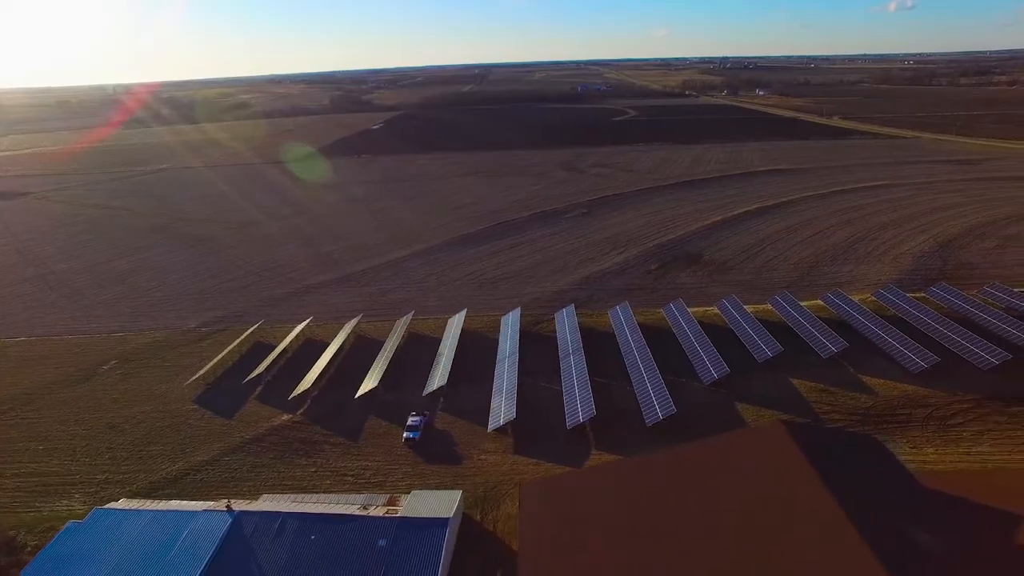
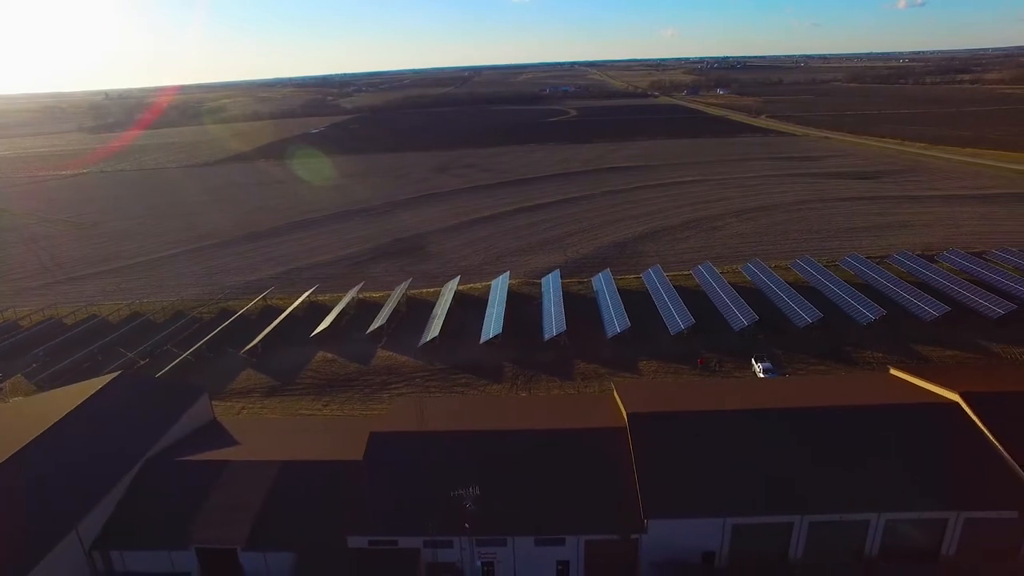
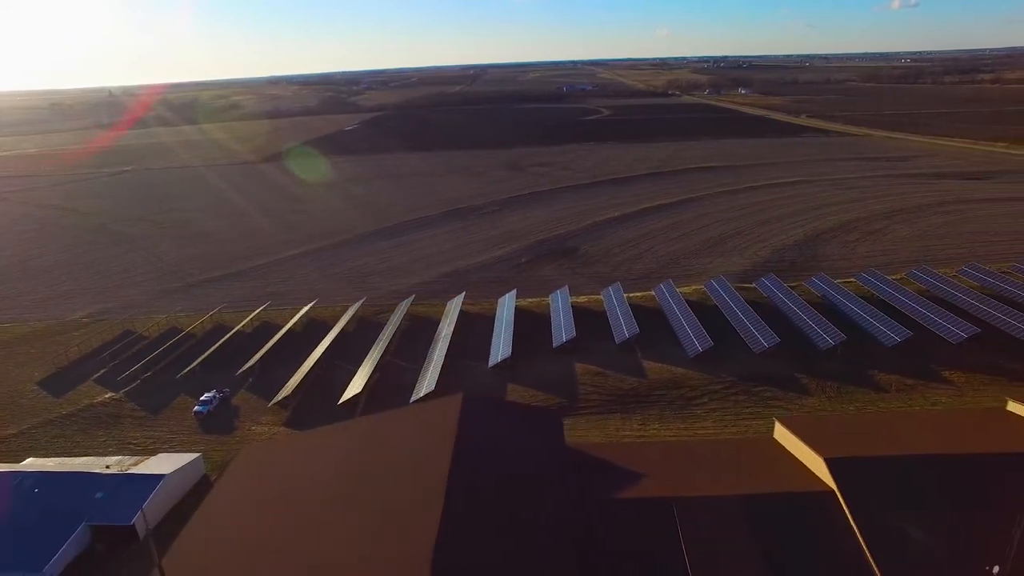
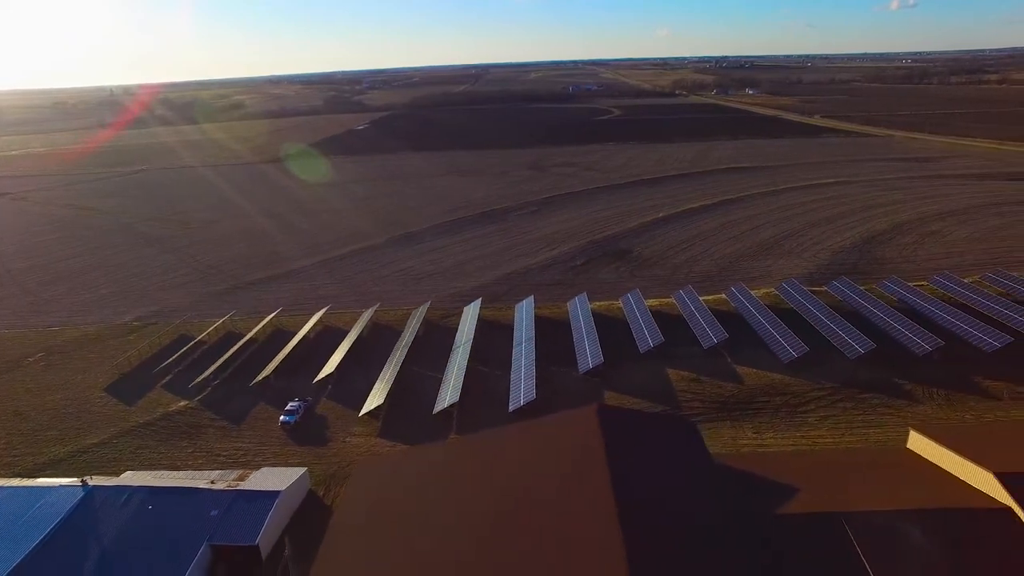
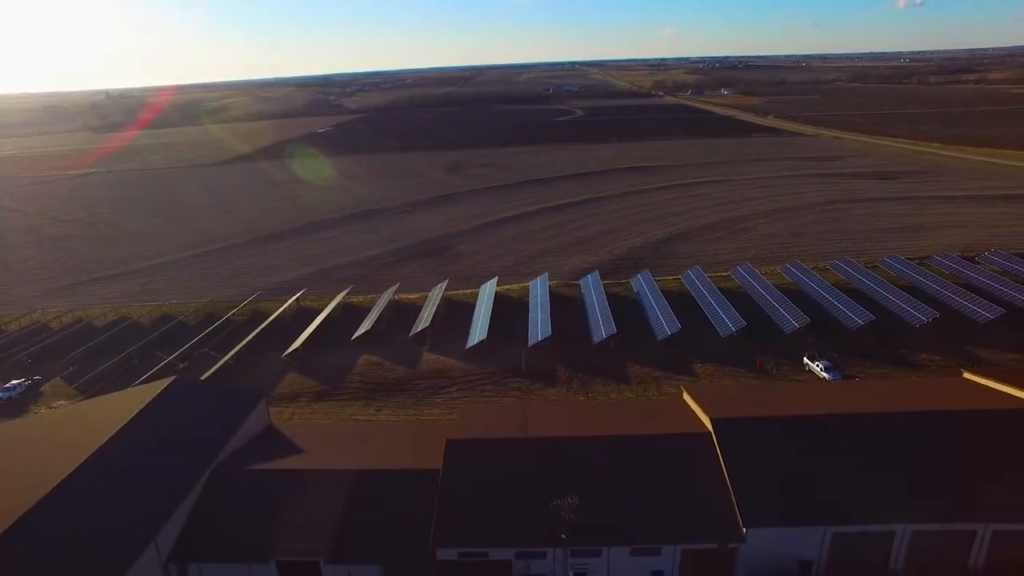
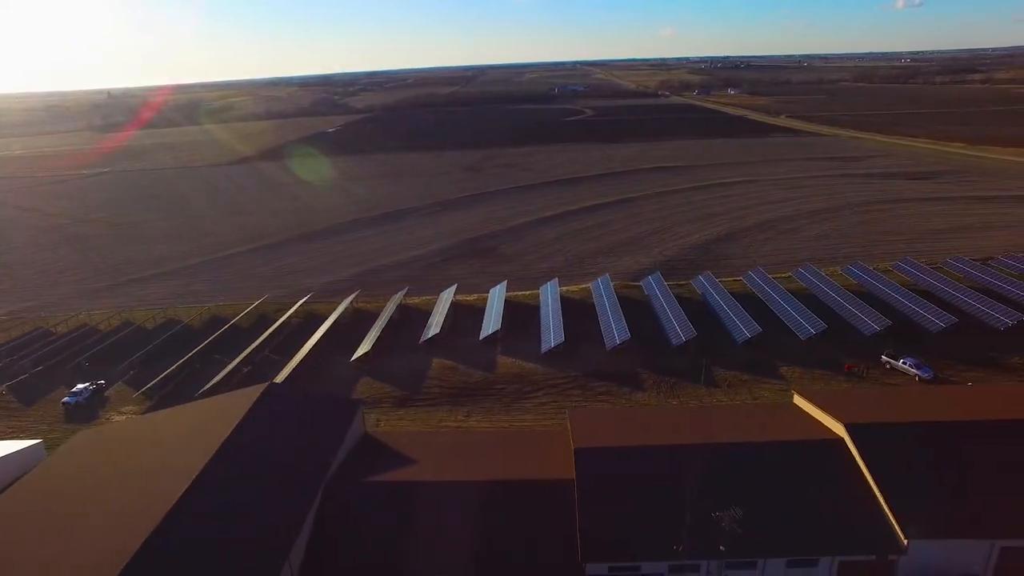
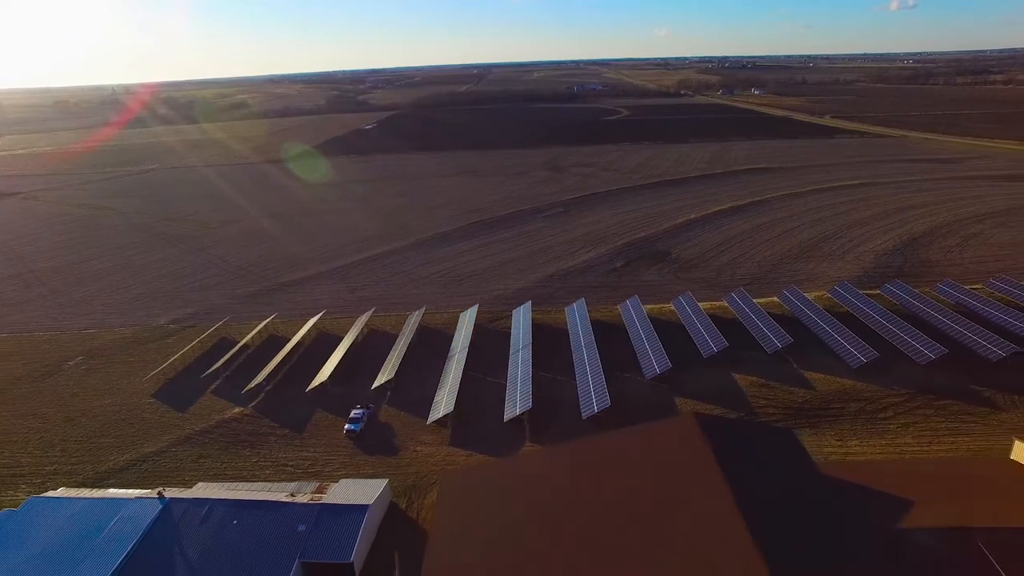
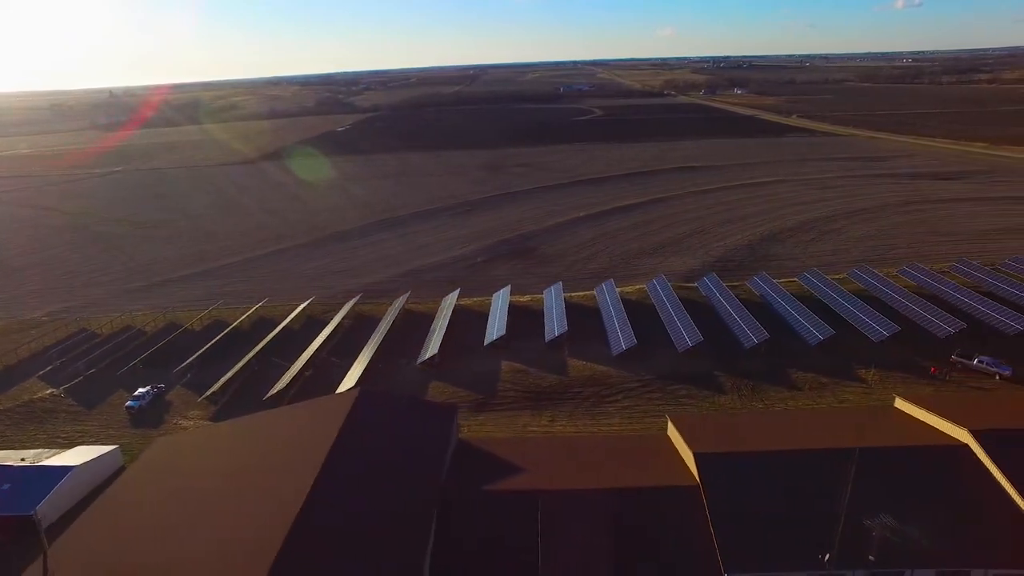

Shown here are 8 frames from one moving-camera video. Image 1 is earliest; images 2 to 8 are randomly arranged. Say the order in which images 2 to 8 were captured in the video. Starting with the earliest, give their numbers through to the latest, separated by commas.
7, 4, 3, 8, 6, 5, 2
